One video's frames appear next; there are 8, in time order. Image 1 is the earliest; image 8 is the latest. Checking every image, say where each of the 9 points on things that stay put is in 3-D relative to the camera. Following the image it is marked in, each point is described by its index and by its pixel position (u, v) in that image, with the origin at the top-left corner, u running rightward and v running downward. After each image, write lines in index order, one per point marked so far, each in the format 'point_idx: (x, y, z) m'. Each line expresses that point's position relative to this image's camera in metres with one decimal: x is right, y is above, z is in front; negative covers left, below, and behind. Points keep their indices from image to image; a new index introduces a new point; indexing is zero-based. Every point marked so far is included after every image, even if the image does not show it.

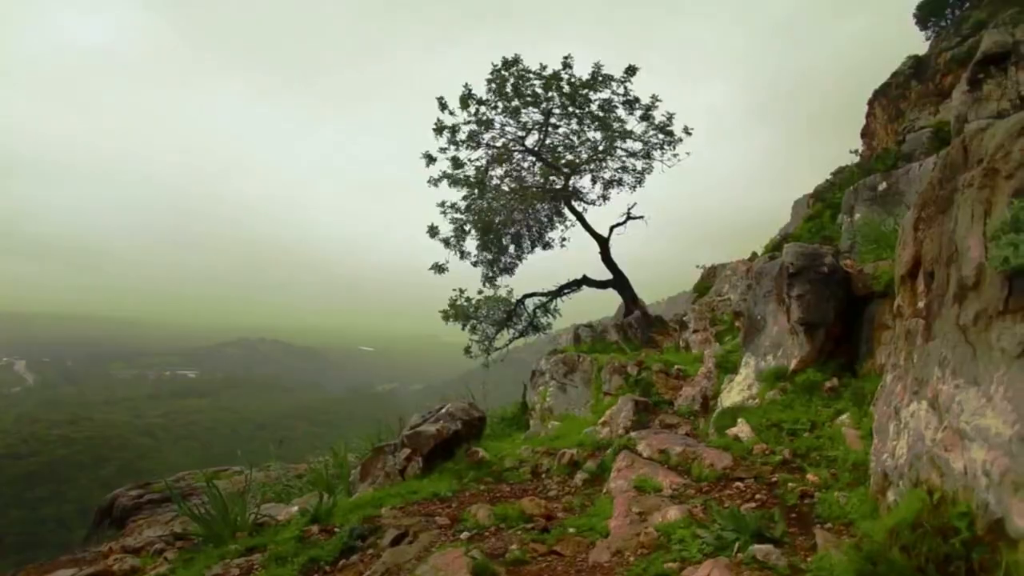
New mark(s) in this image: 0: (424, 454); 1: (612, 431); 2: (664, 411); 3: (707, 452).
0: (-1.4, -2.6, +9.3) m
1: (+1.7, -2.5, +10.1) m
2: (+2.7, -2.2, +10.5) m
3: (+2.6, -2.2, +7.8) m
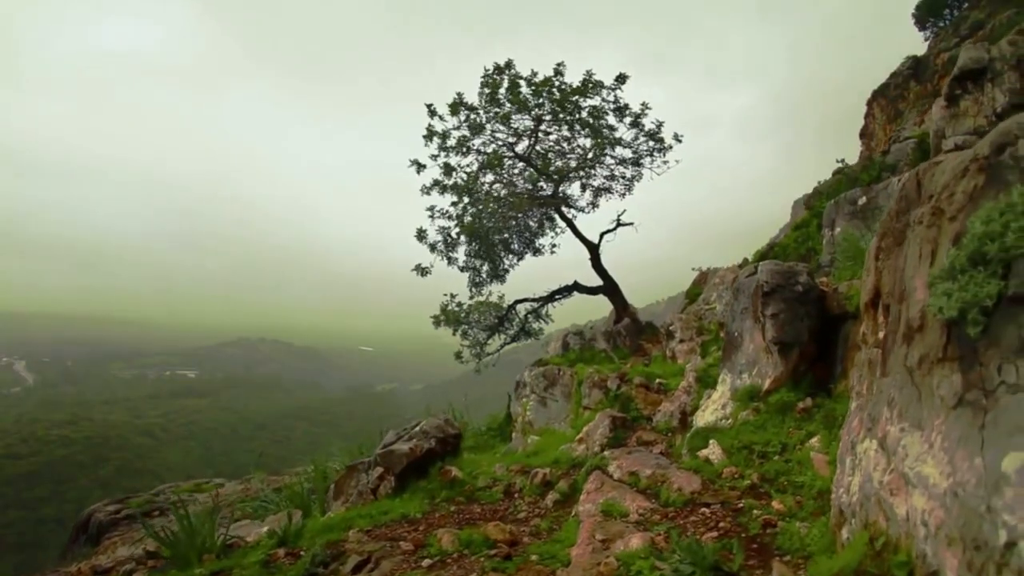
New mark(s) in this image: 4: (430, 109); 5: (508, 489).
0: (-1.9, -2.9, +9.2) m
1: (+1.3, -2.7, +10.1) m
2: (+2.3, -2.5, +10.4) m
3: (+2.2, -2.5, +7.7) m
4: (-2.7, +6.2, +20.0) m
5: (-0.1, -3.1, +8.9) m
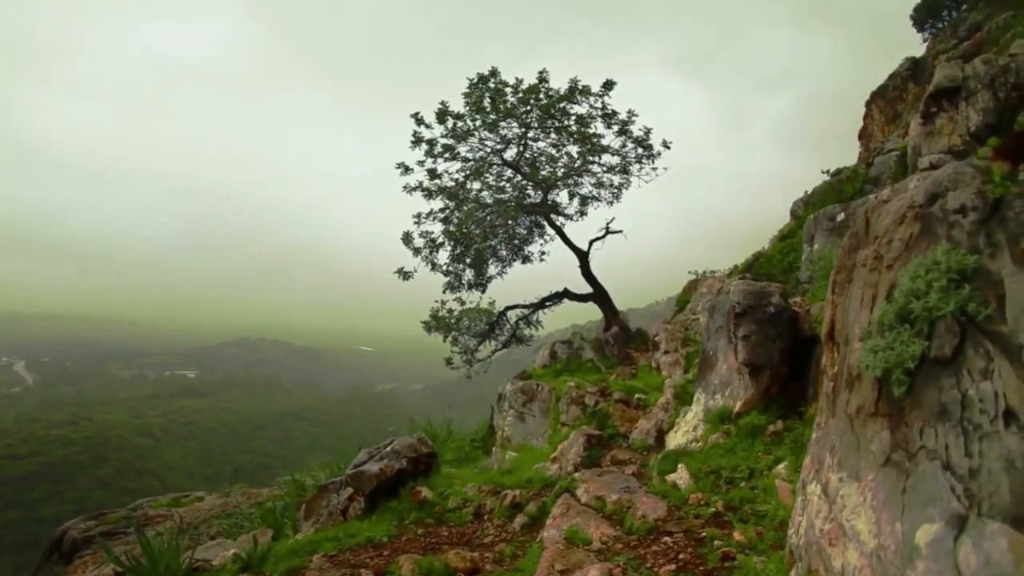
0: (-2.3, -3.2, +9.2) m
1: (+0.8, -3.1, +10.0) m
2: (+1.9, -2.8, +10.4) m
3: (+1.7, -2.8, +7.7) m
4: (-3.2, +5.9, +20.0) m
5: (-0.5, -3.4, +8.9) m
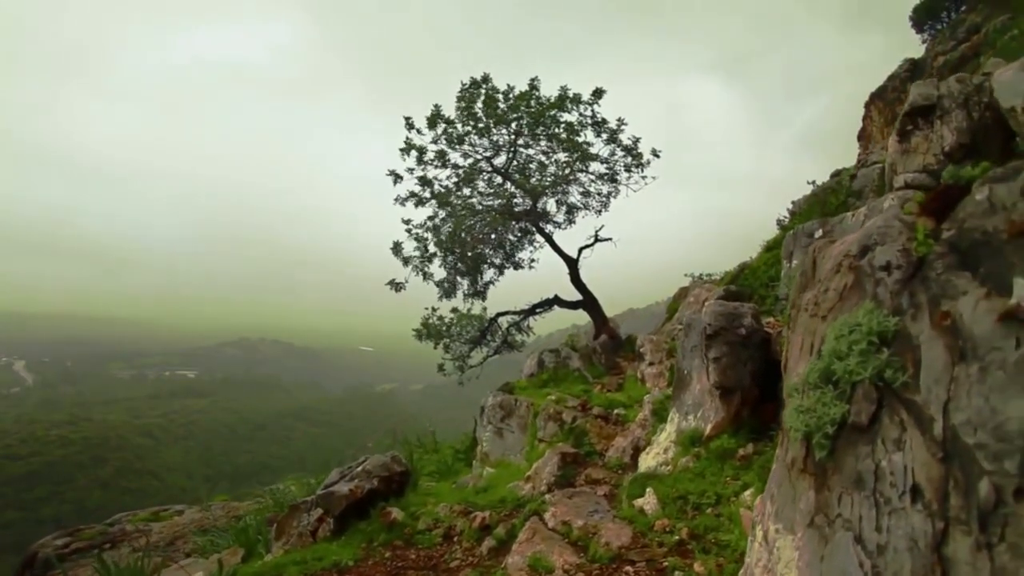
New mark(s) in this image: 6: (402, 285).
0: (-2.8, -3.5, +9.1) m
1: (+0.4, -3.4, +9.9) m
2: (+1.4, -3.1, +10.3) m
3: (+1.3, -3.1, +7.6) m
4: (-3.6, +5.6, +19.9) m
5: (-1.0, -3.7, +8.8) m
6: (-3.6, +0.2, +18.9) m
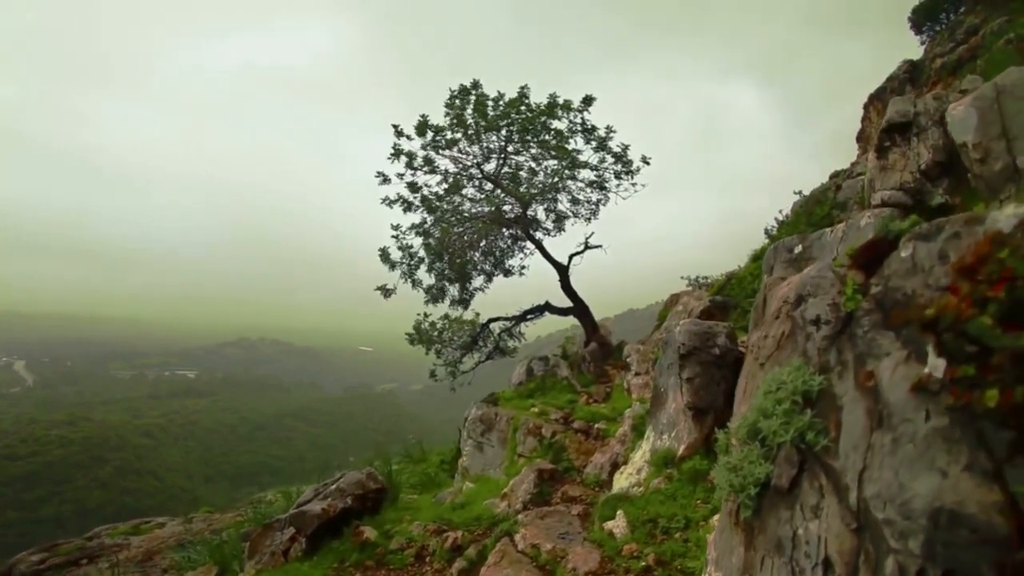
0: (-3.2, -3.8, +9.1) m
1: (0.0, -3.6, +9.9) m
2: (+1.0, -3.4, +10.3) m
3: (+0.8, -3.4, +7.6) m
4: (-4.0, +5.3, +19.8) m
5: (-1.4, -4.0, +8.7) m
6: (-4.0, -0.1, +18.9) m
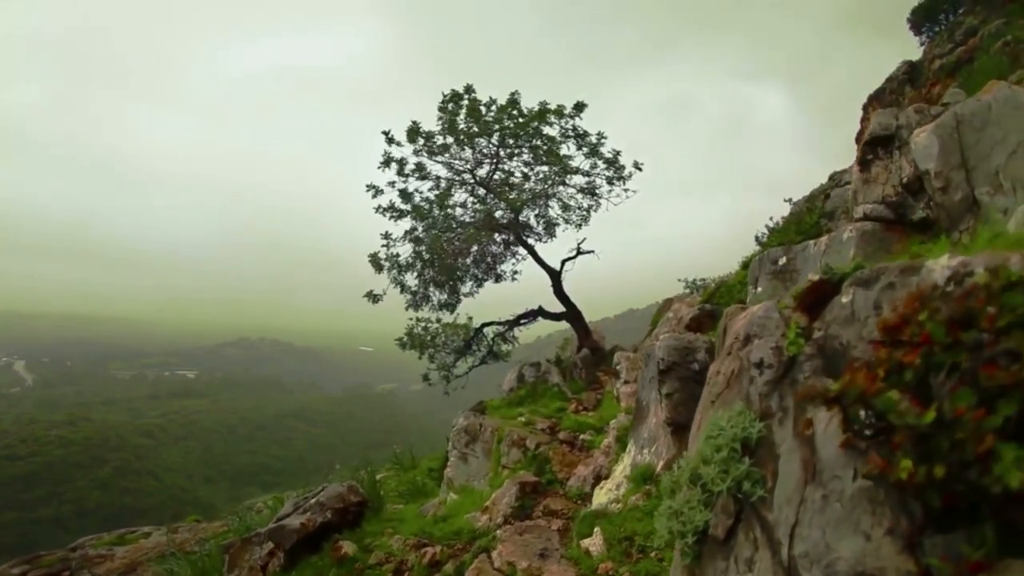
0: (-3.5, -4.0, +9.0) m
1: (-0.3, -3.9, +9.8) m
2: (+0.7, -3.6, +10.2) m
3: (+0.5, -3.6, +7.5) m
4: (-4.2, +5.1, +19.8) m
5: (-1.7, -4.2, +8.7) m
6: (-4.3, -0.3, +18.8) m
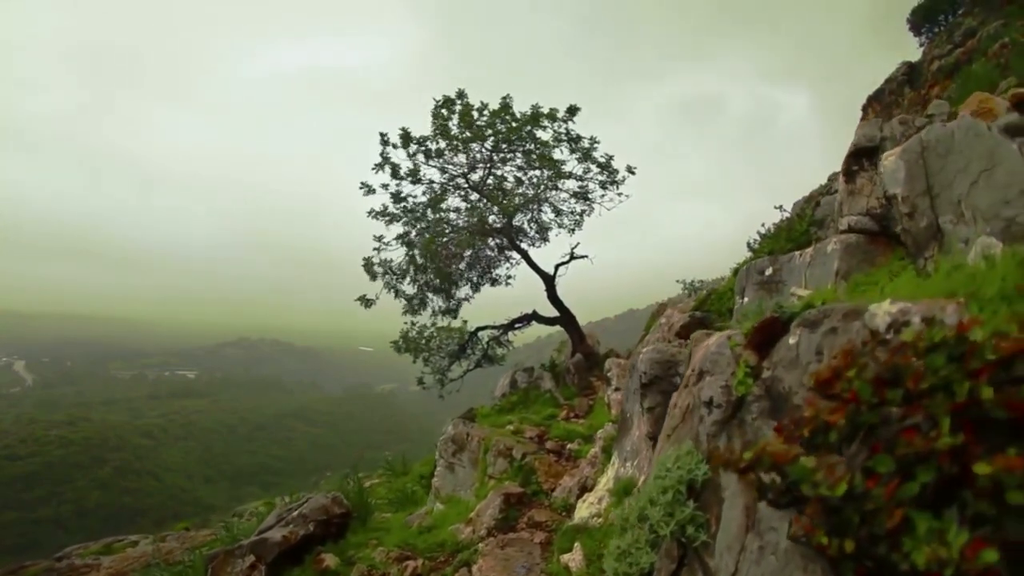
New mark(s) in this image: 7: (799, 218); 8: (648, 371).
0: (-3.8, -4.2, +9.0) m
1: (-0.6, -4.0, +9.8) m
2: (+0.4, -3.8, +10.2) m
3: (+0.3, -3.8, +7.5) m
4: (-4.5, +5.0, +19.8) m
5: (-2.0, -4.4, +8.7) m
6: (-4.6, -0.5, +18.8) m
7: (+6.9, +1.7, +14.0) m
8: (+2.0, -1.2, +8.6) m
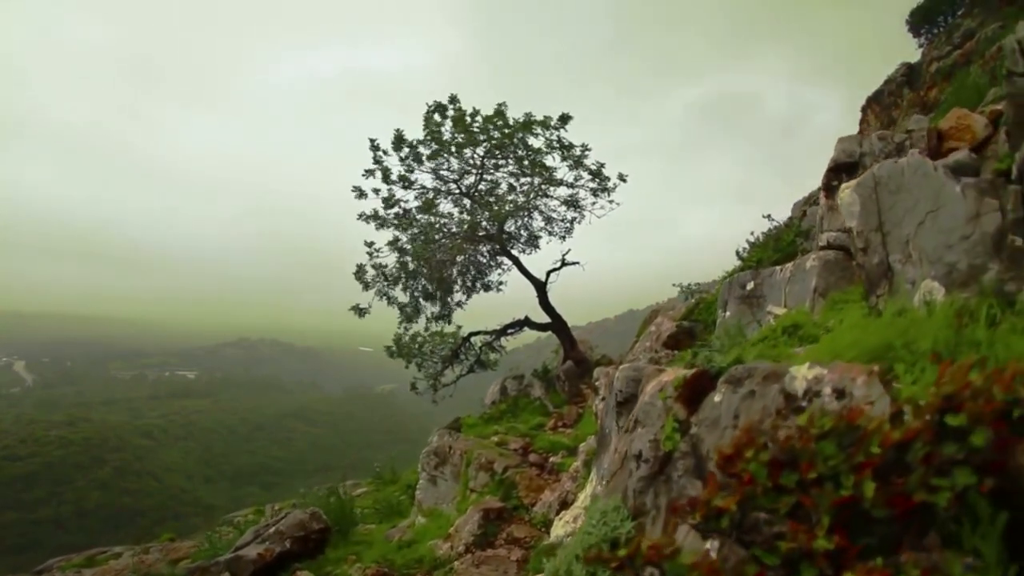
0: (-4.1, -4.5, +9.0) m
1: (-1.0, -4.3, +9.7) m
2: (+0.1, -4.0, +10.1) m
3: (-0.1, -4.1, +7.4) m
4: (-4.8, +4.7, +19.7) m
5: (-2.3, -4.6, +8.6) m
6: (-4.9, -0.7, +18.8) m
7: (+6.6, +1.4, +14.0) m
8: (+1.7, -1.5, +8.6) m
